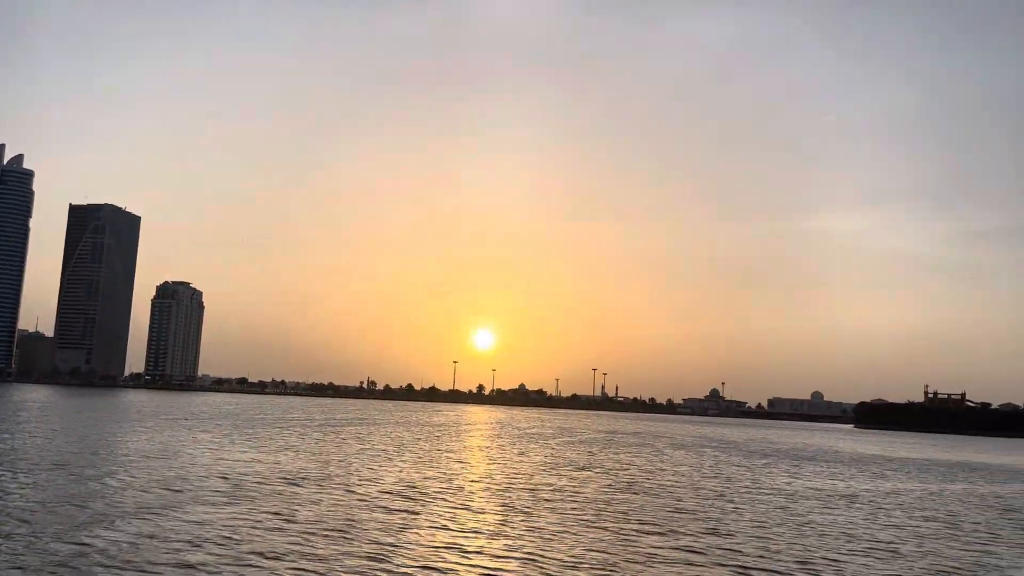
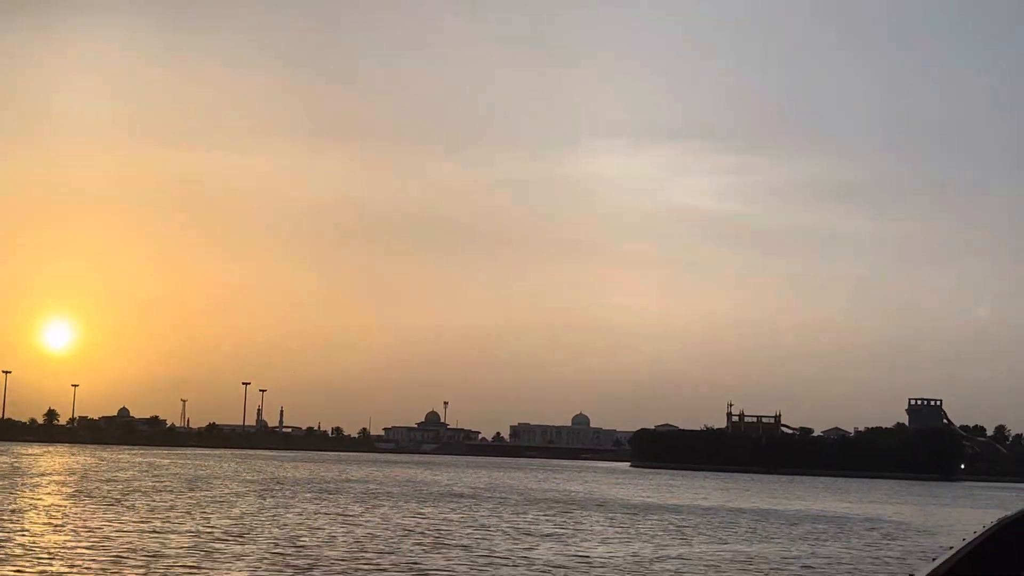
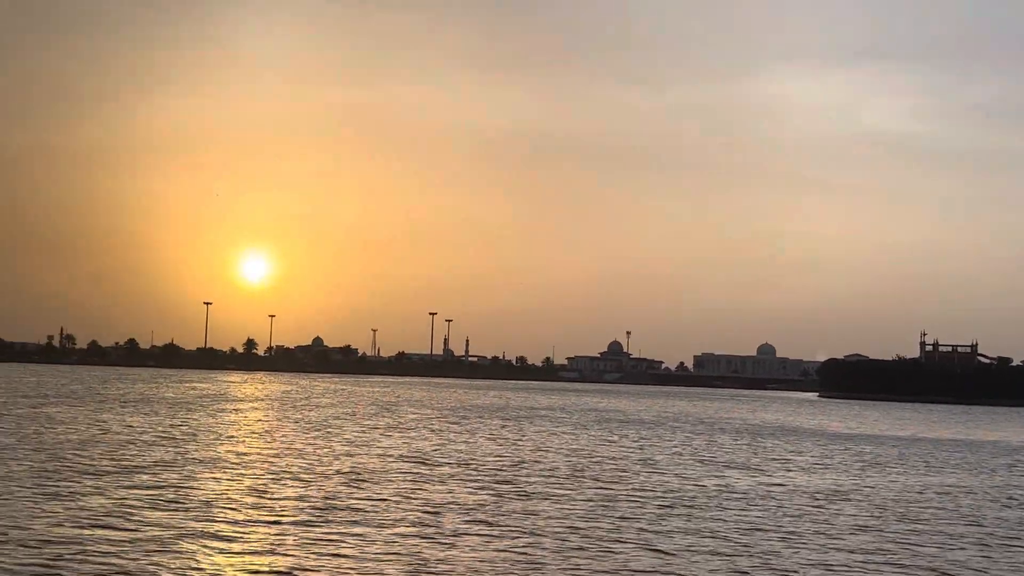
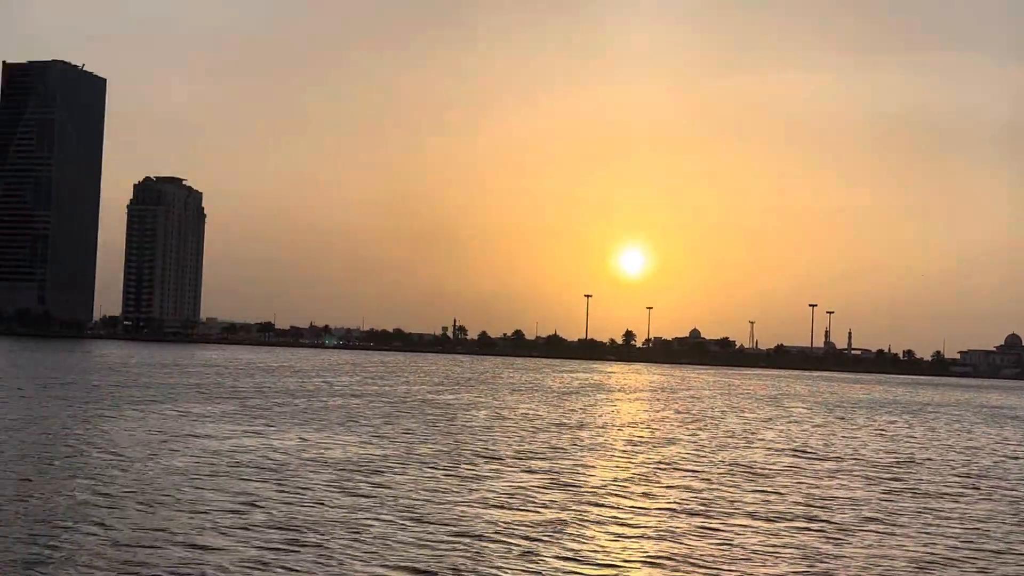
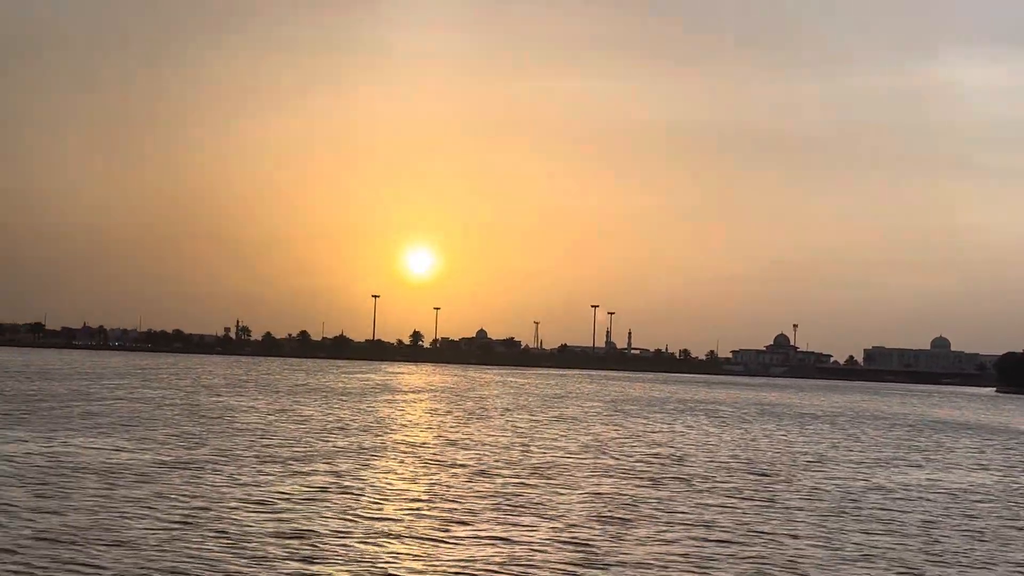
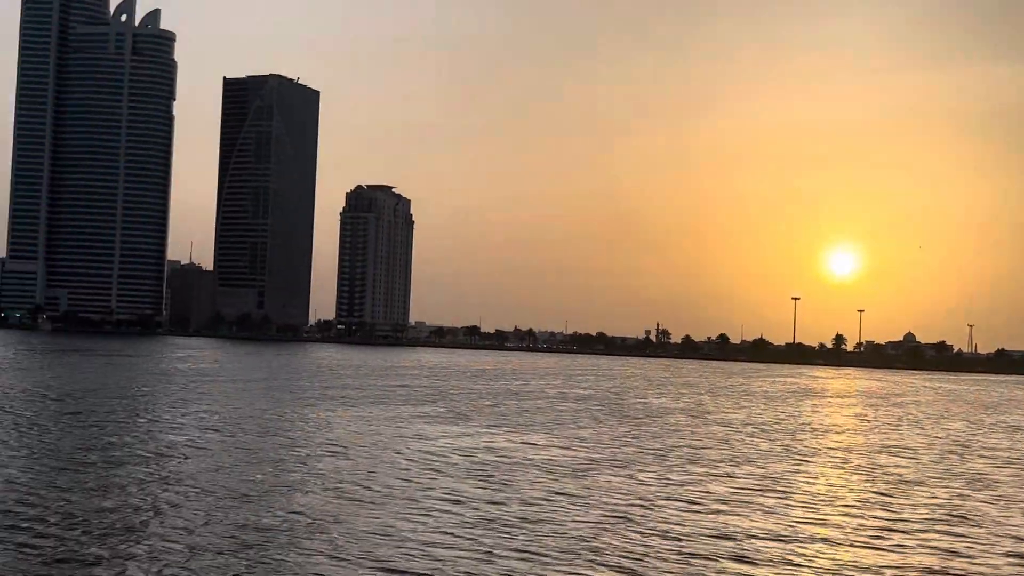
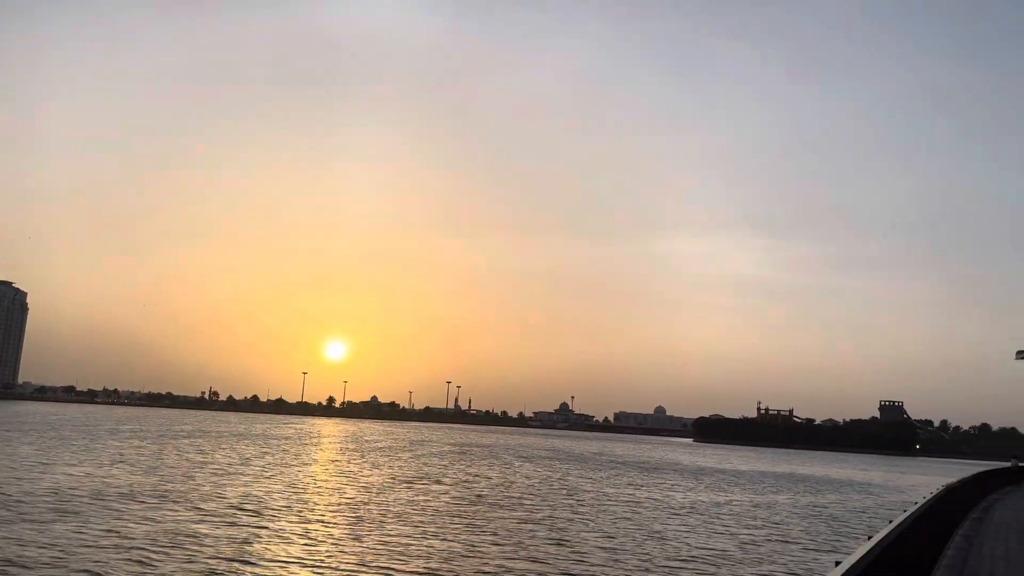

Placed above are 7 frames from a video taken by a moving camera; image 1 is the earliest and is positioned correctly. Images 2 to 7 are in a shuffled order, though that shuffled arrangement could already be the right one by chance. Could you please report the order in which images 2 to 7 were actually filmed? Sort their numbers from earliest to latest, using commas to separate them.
7, 2, 3, 5, 4, 6
